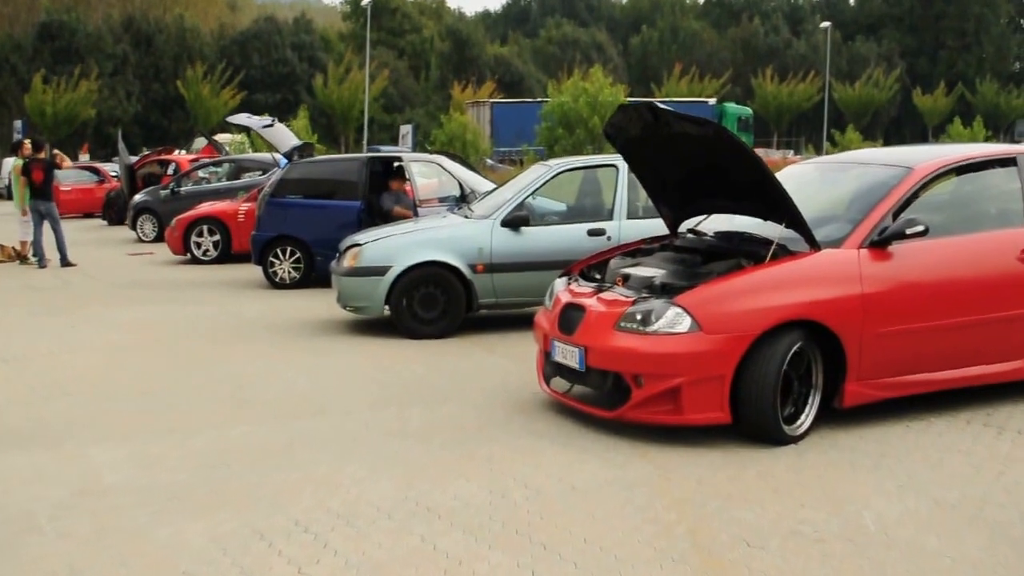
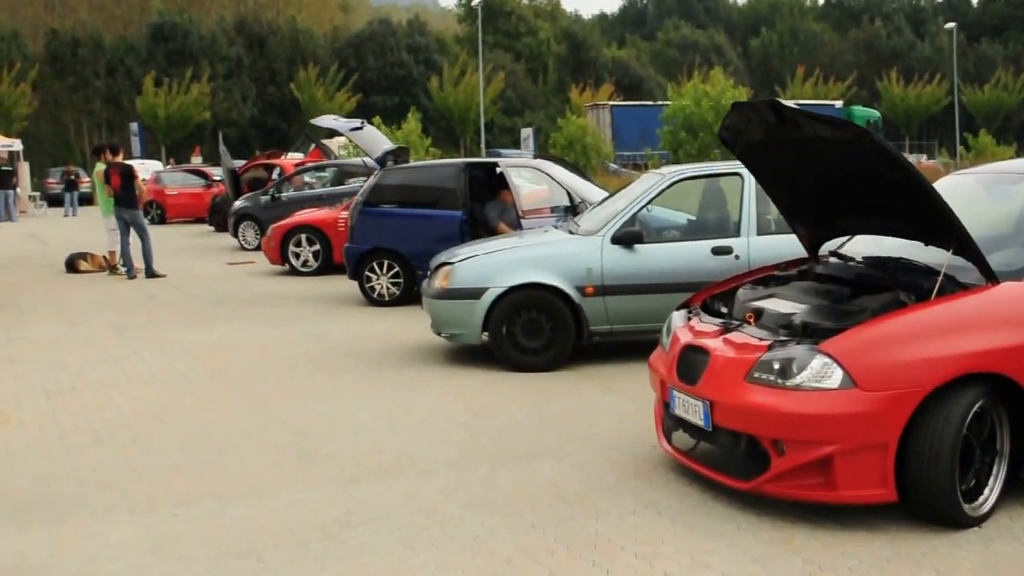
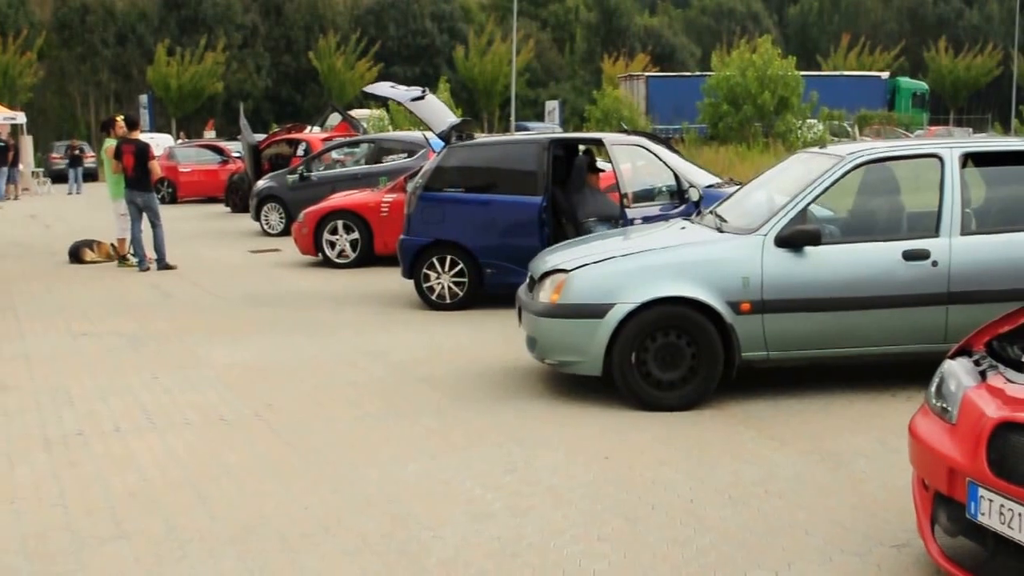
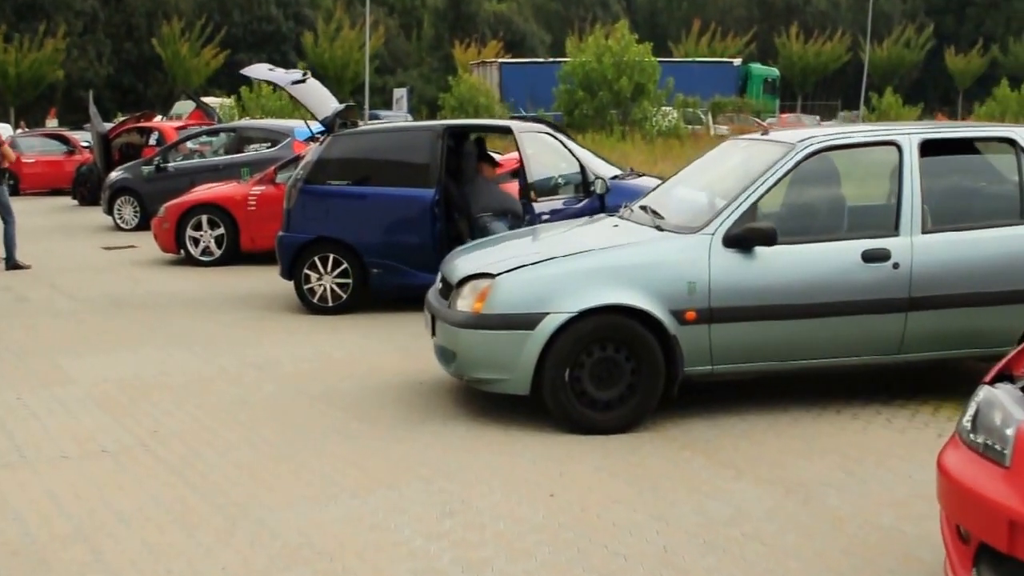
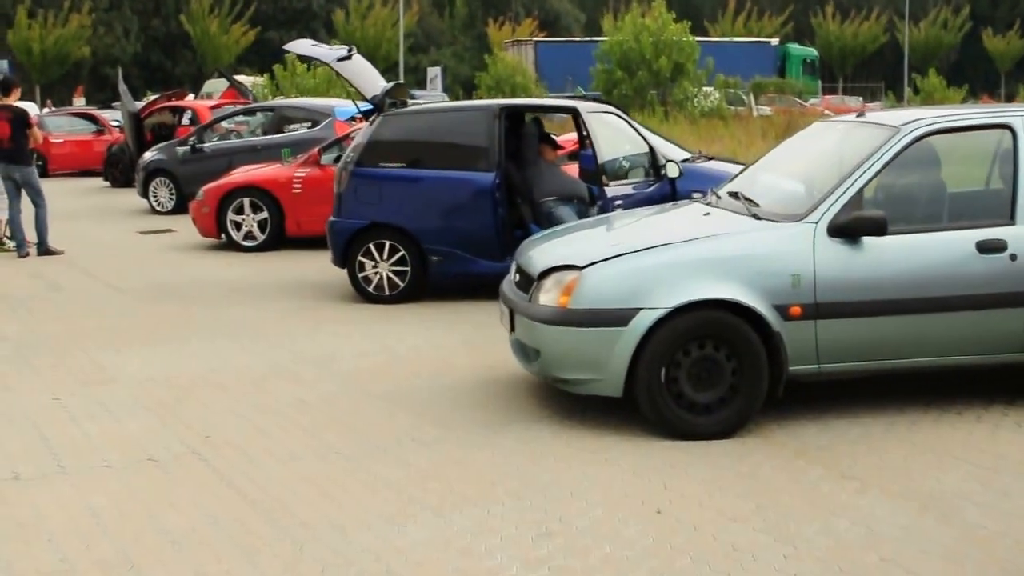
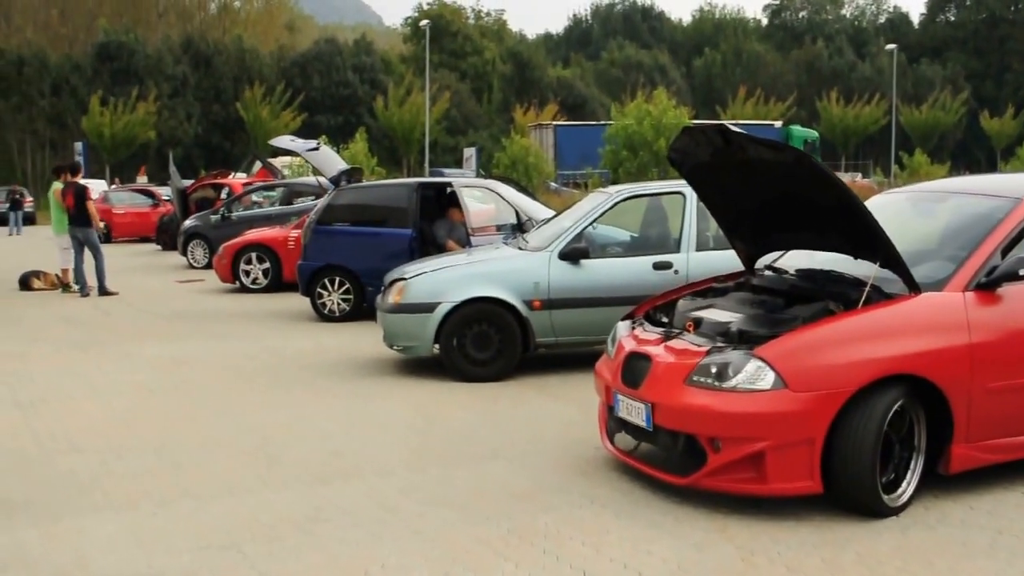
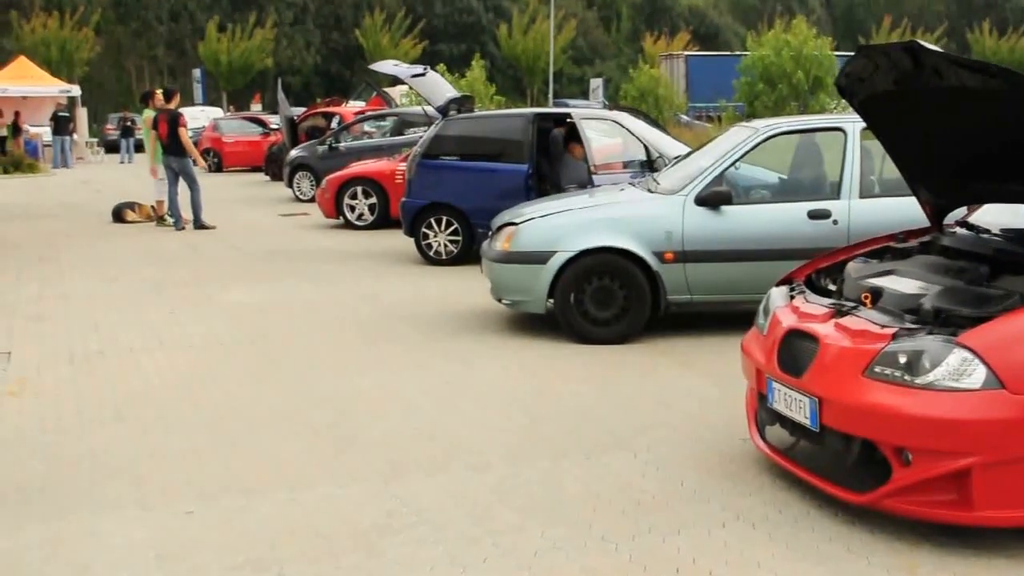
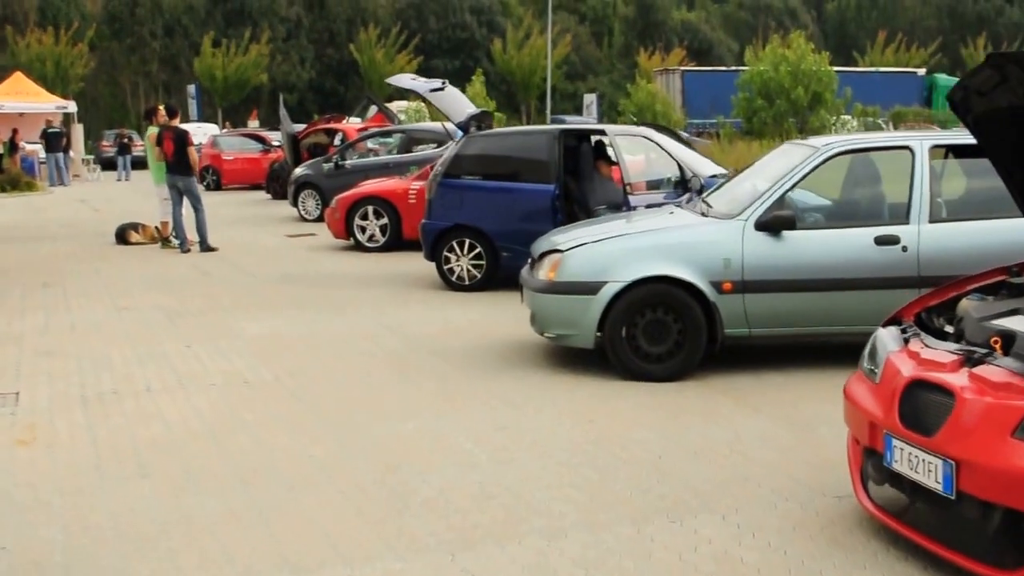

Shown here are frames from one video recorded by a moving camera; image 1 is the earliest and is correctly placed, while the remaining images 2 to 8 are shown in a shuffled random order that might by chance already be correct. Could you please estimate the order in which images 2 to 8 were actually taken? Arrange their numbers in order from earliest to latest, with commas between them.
6, 2, 7, 8, 3, 4, 5
